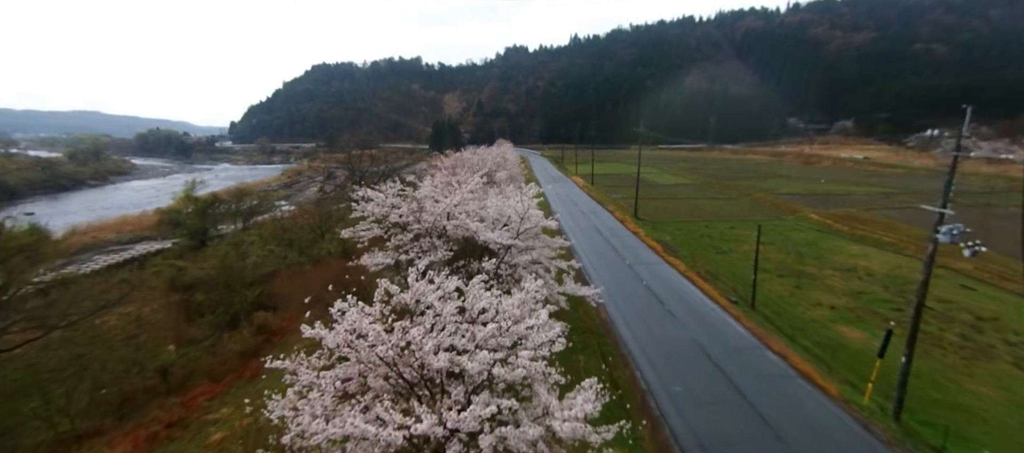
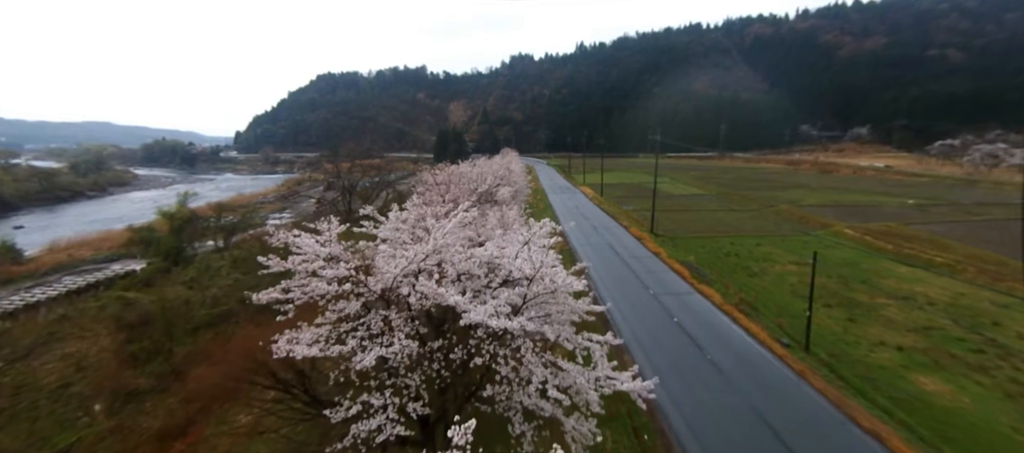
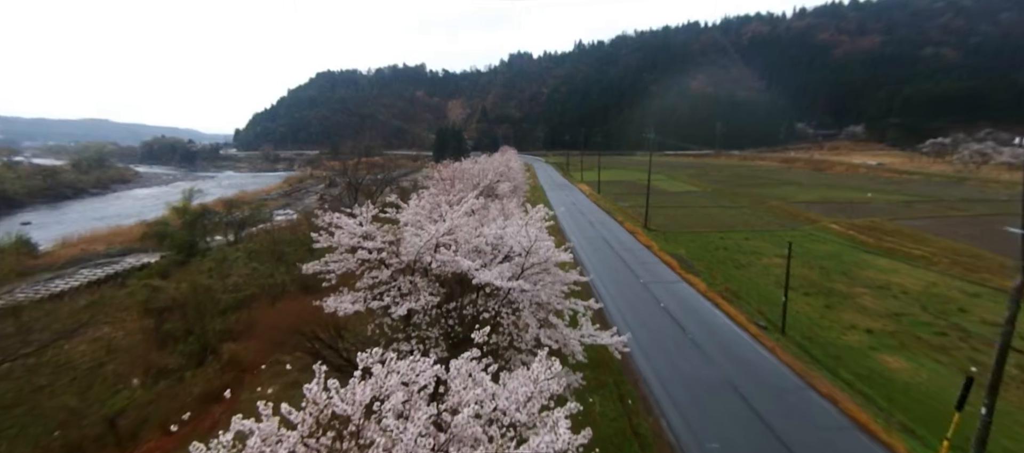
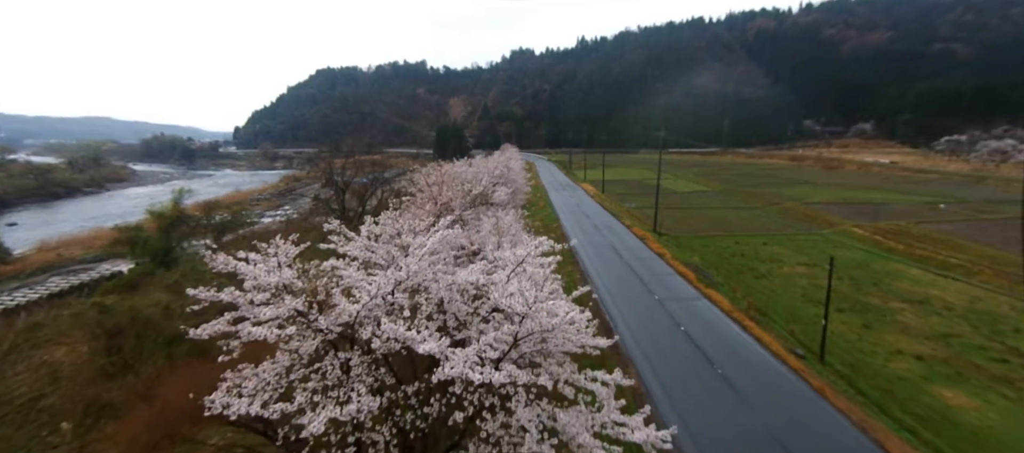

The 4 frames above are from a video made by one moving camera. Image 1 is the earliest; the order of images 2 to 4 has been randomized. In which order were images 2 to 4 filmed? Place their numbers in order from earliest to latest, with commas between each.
3, 2, 4
